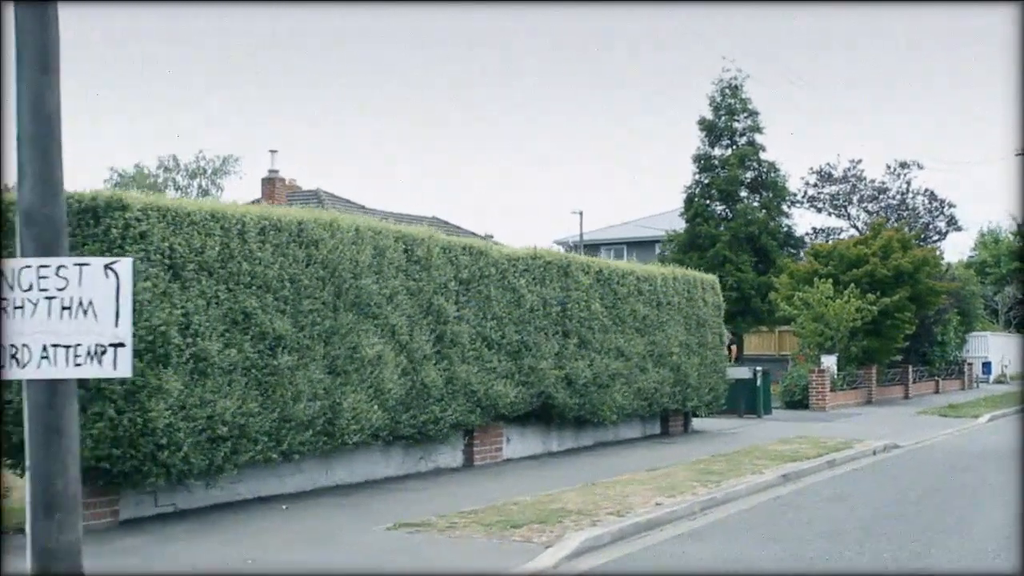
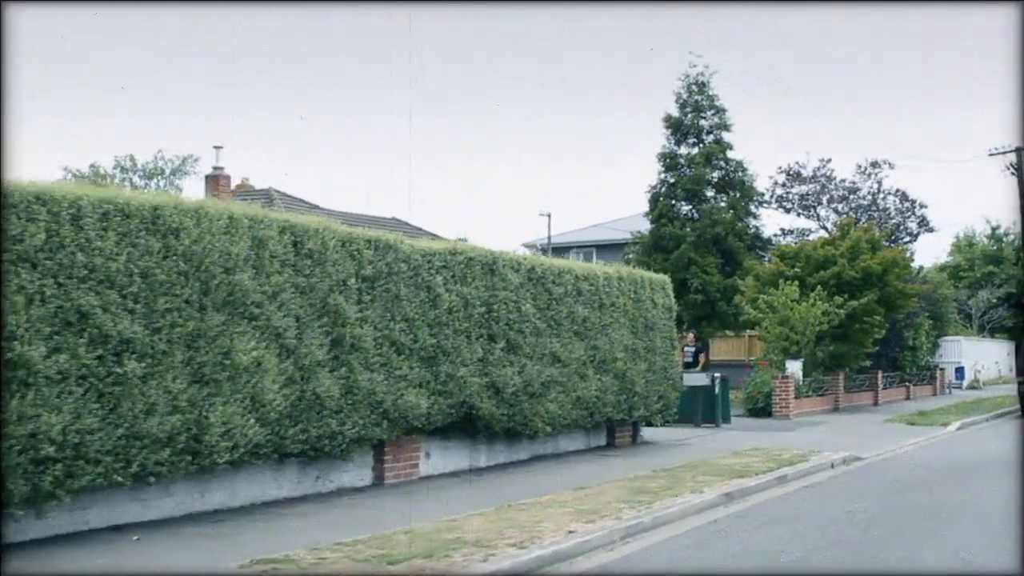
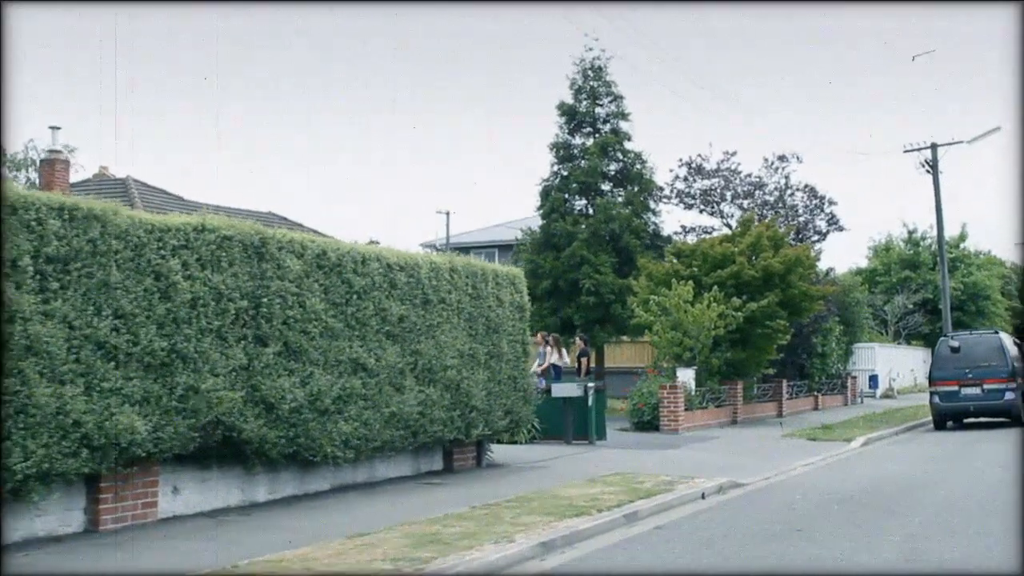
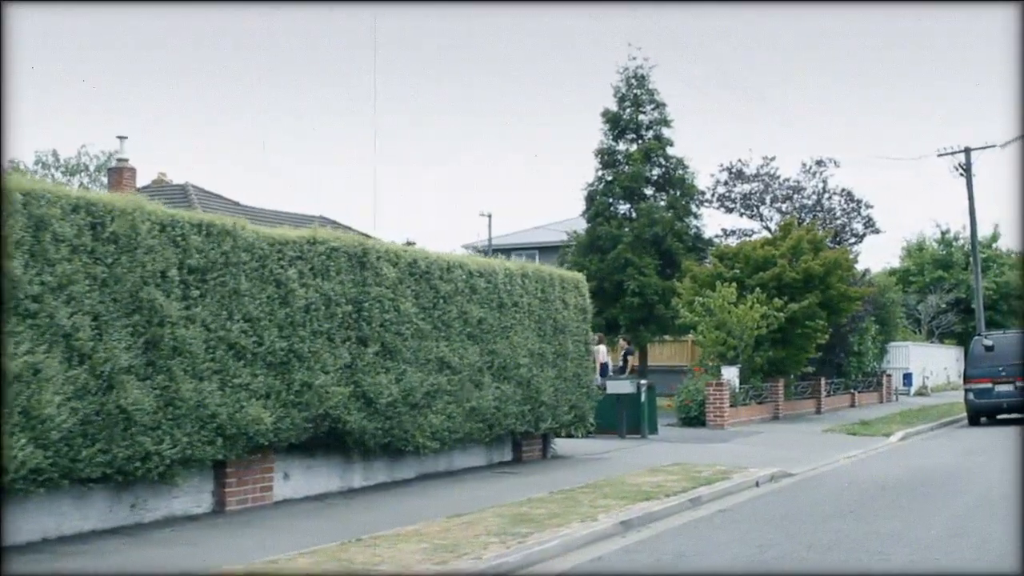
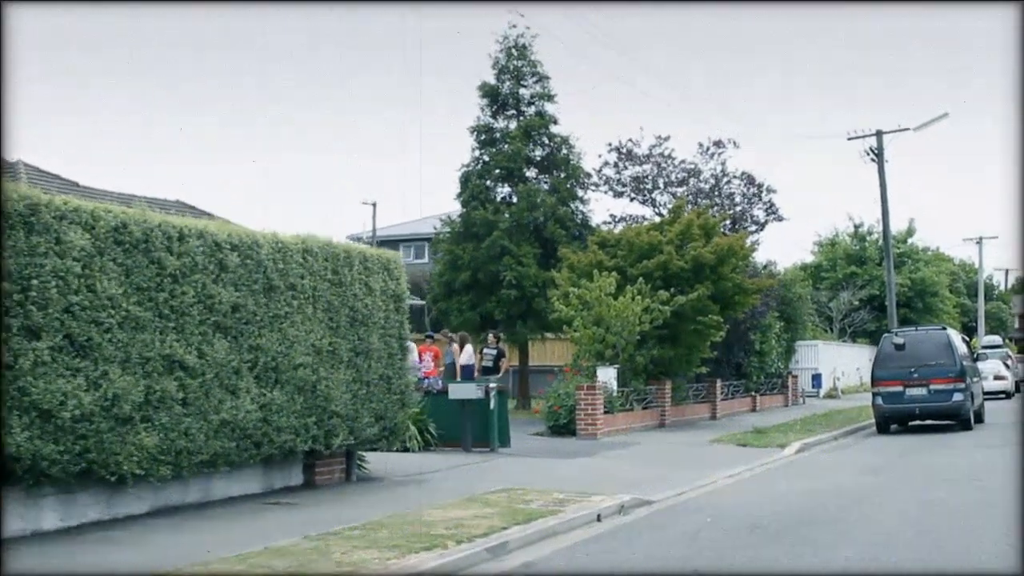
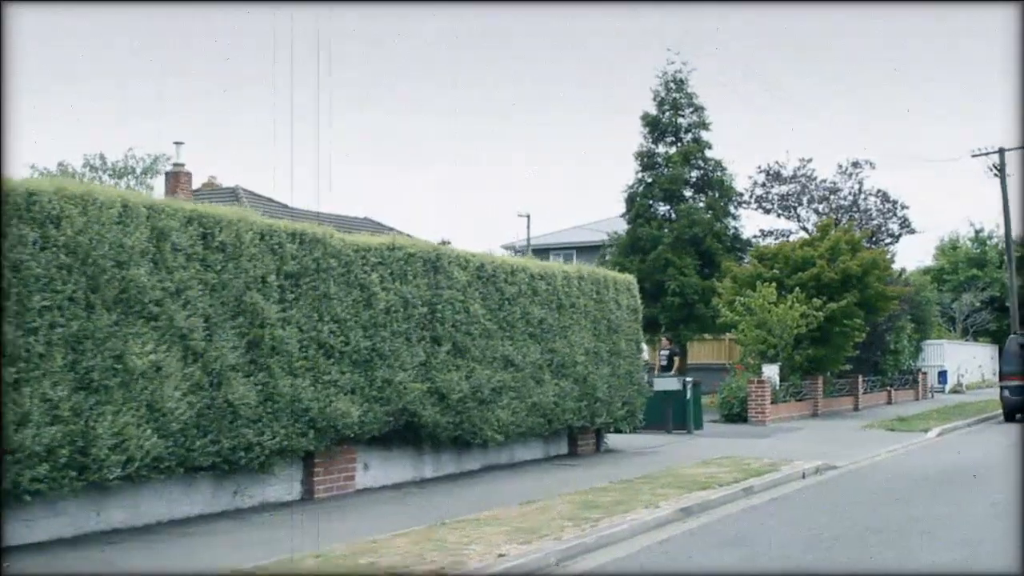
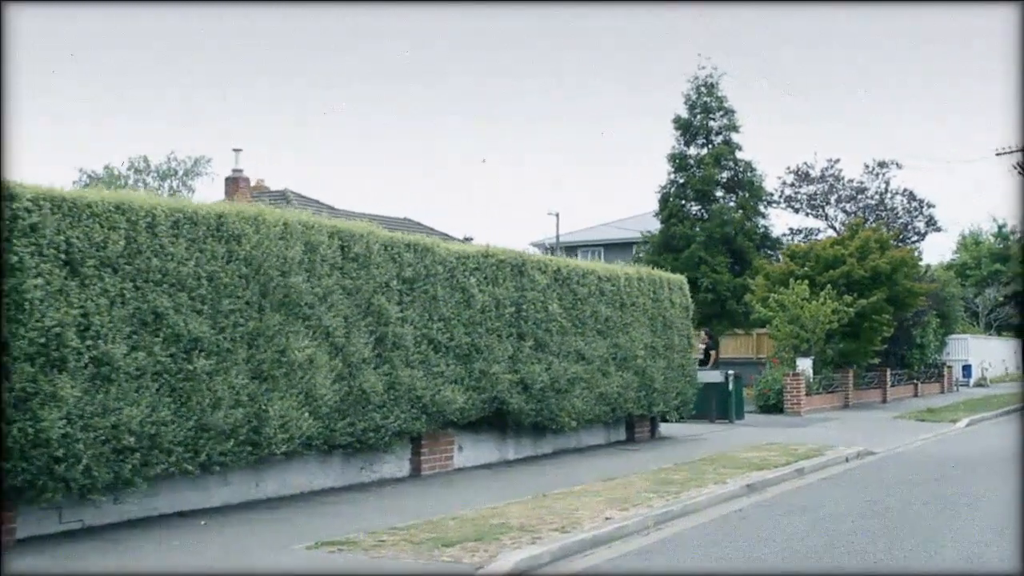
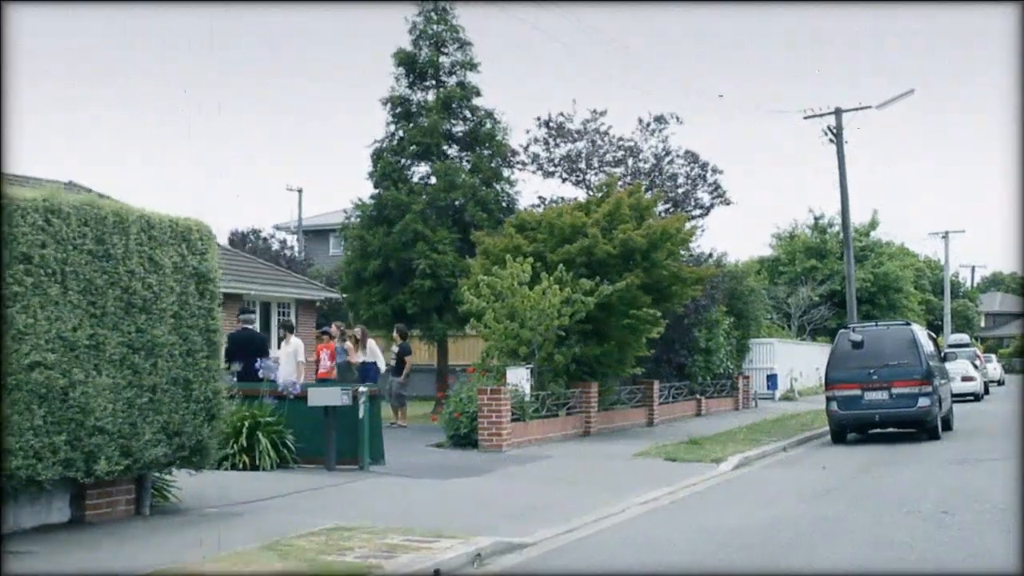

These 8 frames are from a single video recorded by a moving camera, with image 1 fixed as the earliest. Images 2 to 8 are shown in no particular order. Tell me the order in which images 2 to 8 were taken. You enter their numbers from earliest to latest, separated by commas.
7, 2, 6, 4, 3, 5, 8
